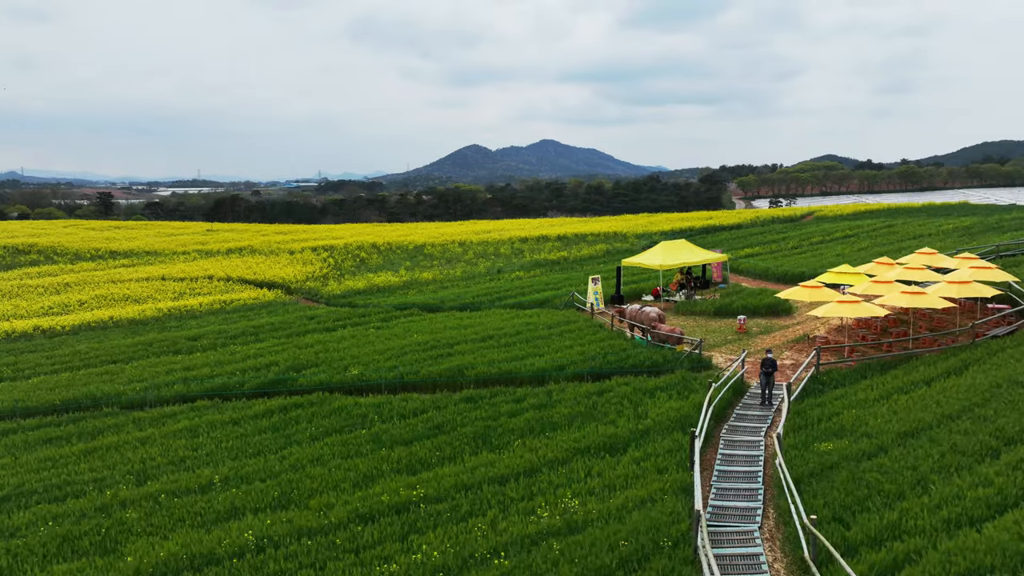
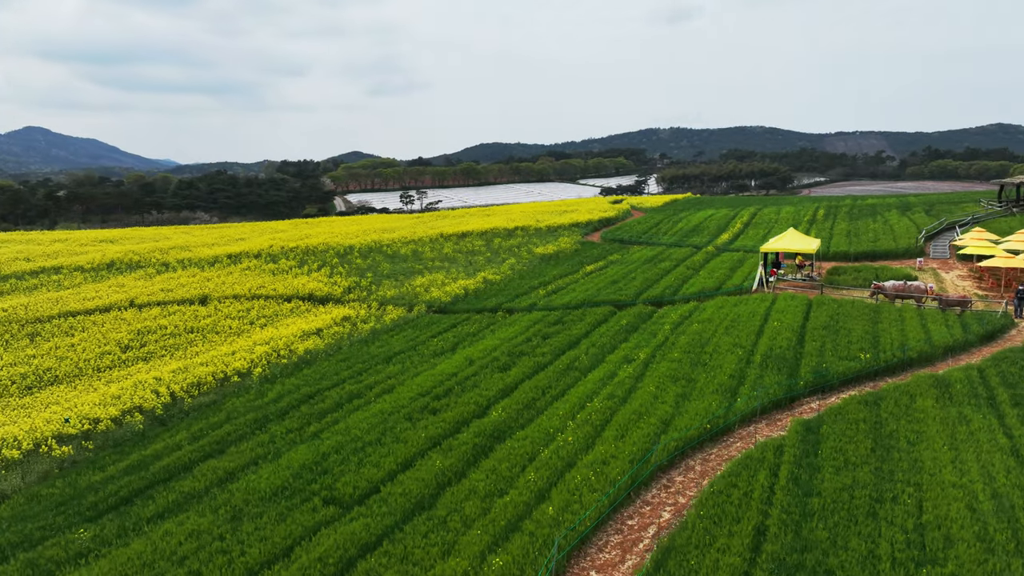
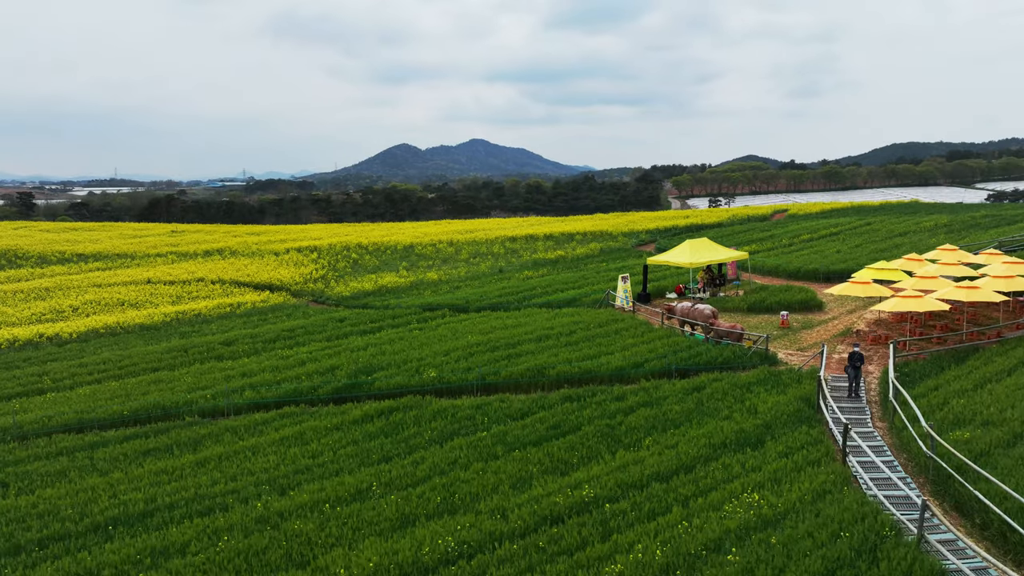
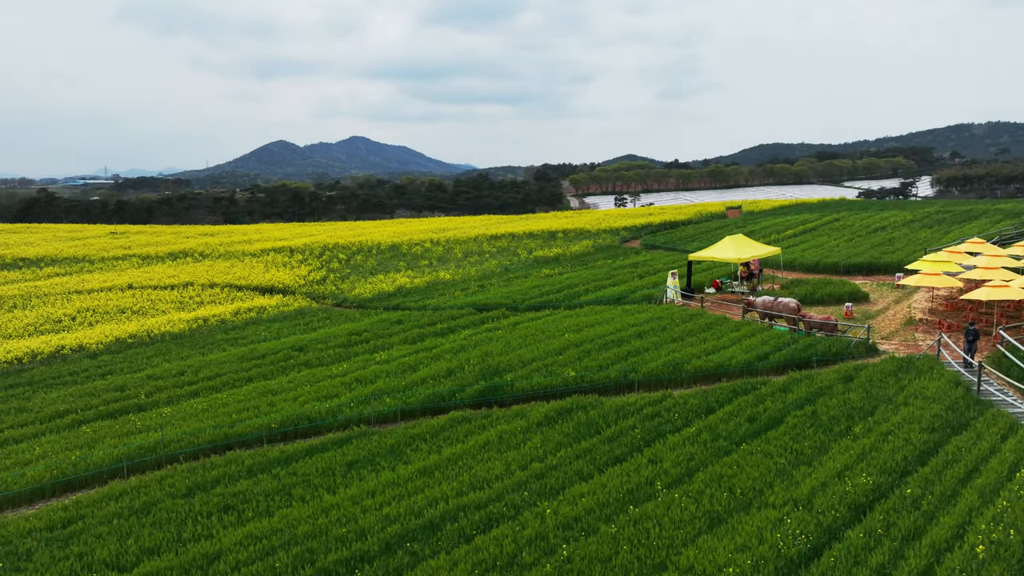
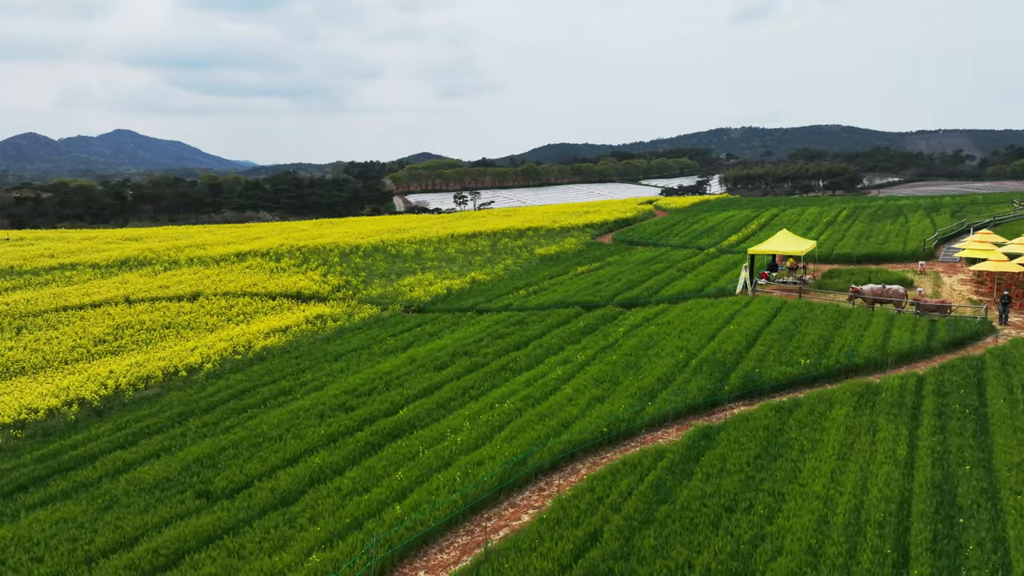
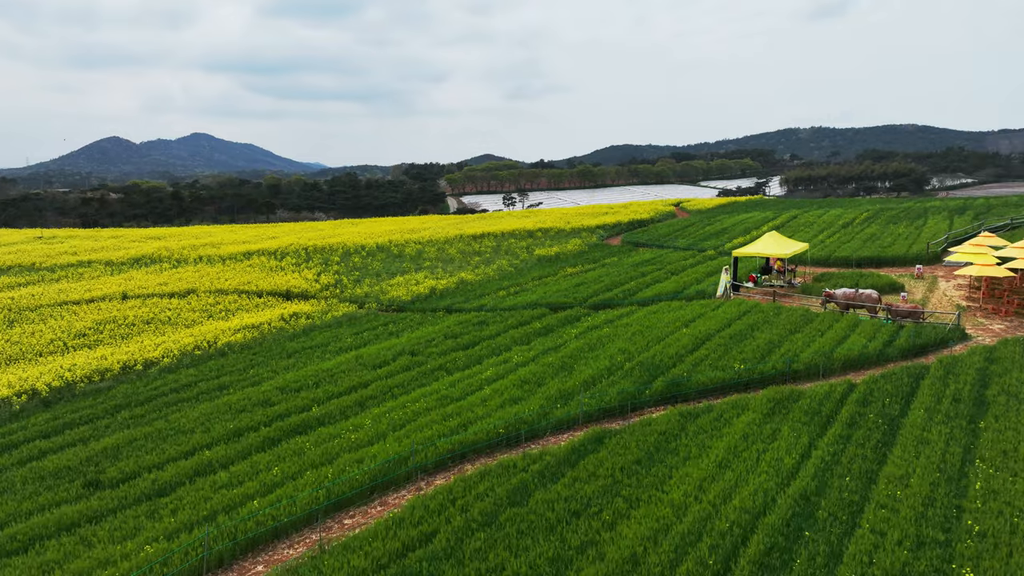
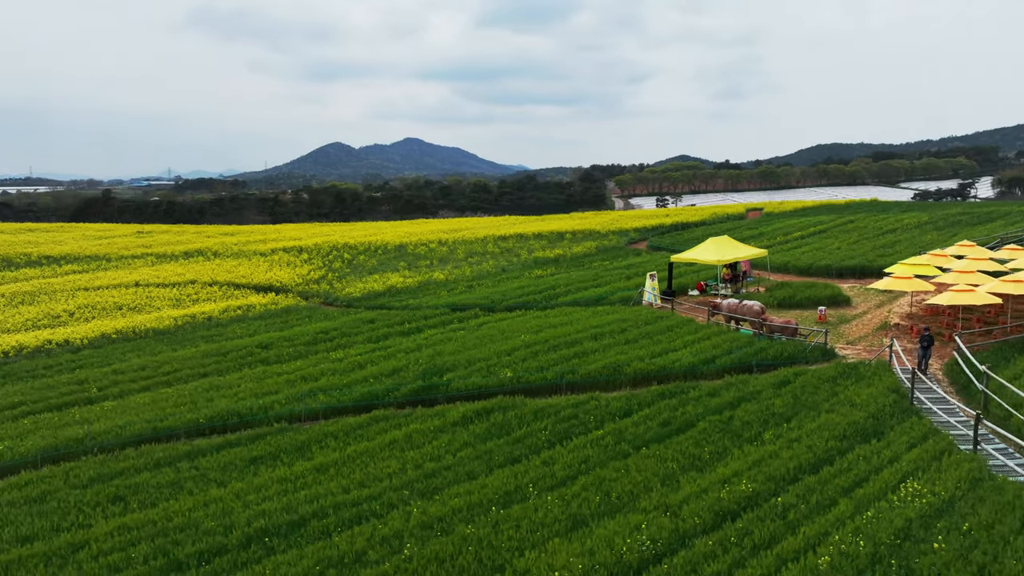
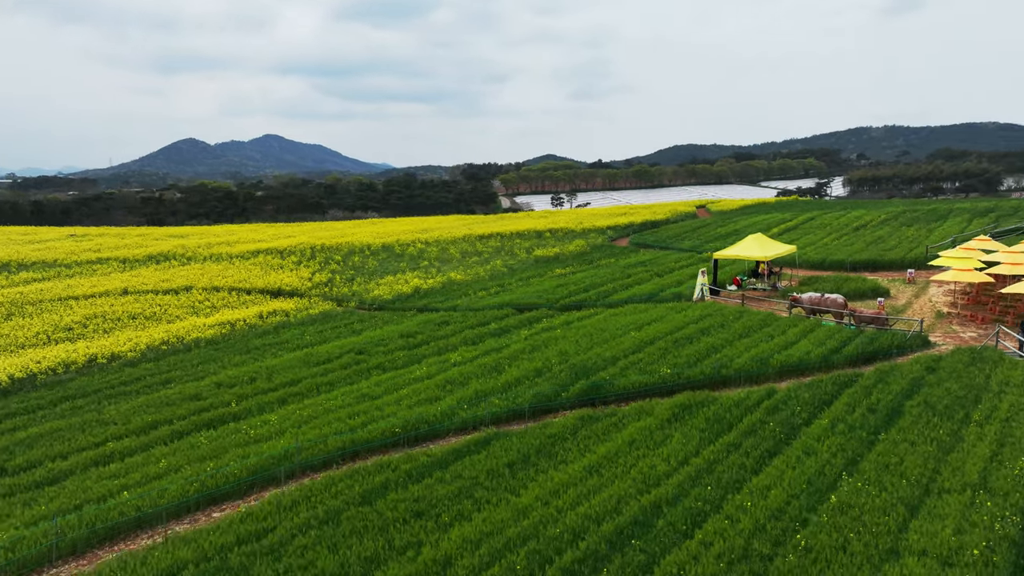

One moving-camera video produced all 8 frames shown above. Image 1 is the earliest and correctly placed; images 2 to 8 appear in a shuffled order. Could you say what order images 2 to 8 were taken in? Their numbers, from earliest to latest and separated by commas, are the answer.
3, 7, 4, 8, 6, 5, 2
